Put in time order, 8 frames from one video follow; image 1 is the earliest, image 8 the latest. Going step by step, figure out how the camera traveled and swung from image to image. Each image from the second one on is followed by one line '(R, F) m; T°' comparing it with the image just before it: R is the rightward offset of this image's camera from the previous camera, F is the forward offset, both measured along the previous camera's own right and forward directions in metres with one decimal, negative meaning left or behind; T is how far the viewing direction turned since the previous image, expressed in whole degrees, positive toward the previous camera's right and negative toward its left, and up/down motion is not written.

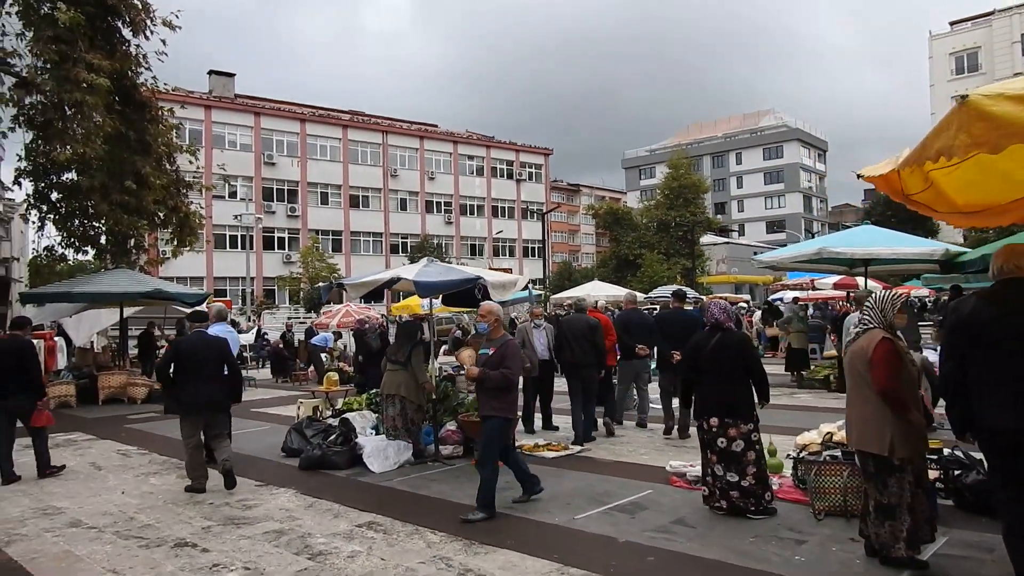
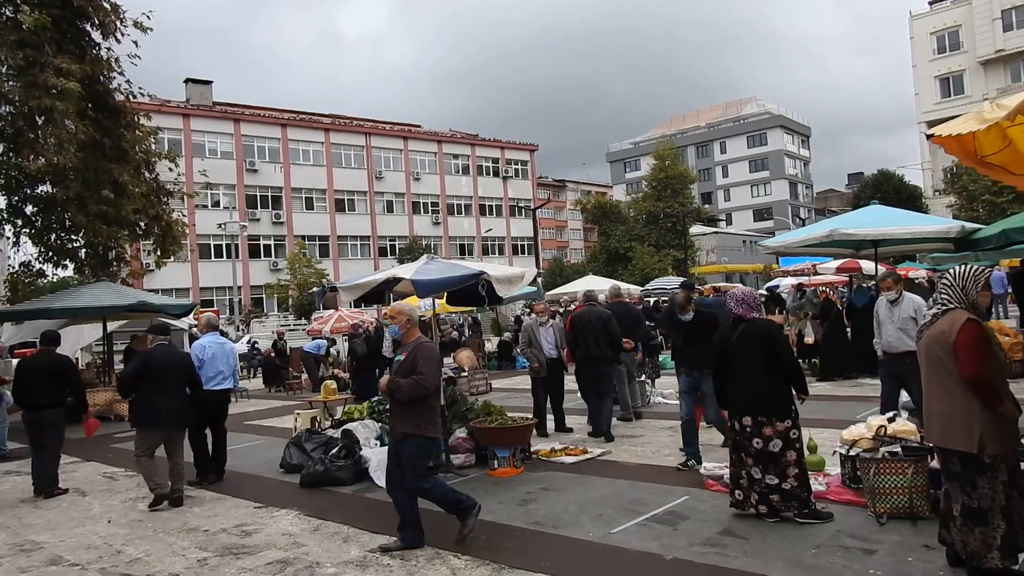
(-0.2, +0.5) m; +1°
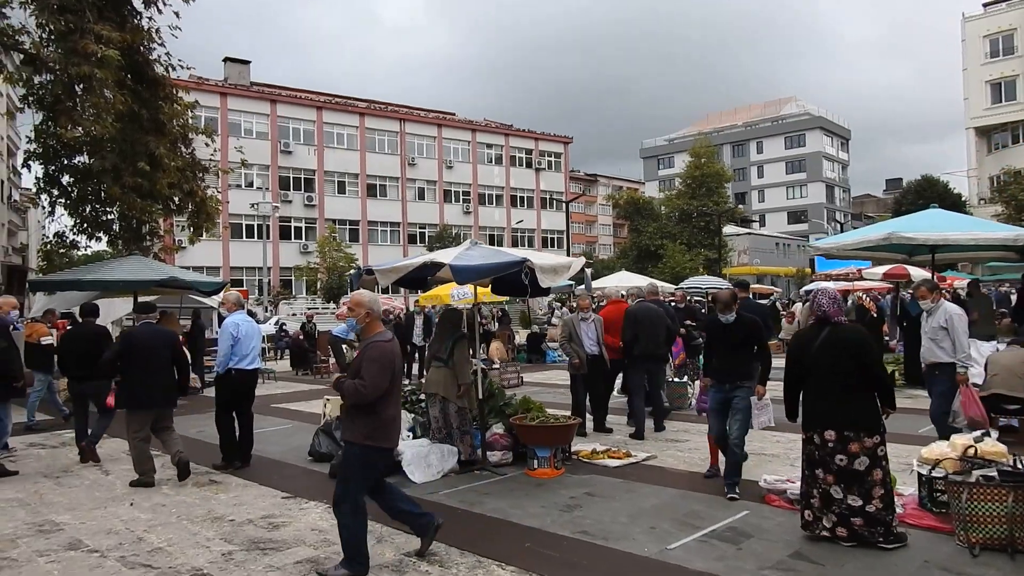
(-0.2, +0.4) m; -2°
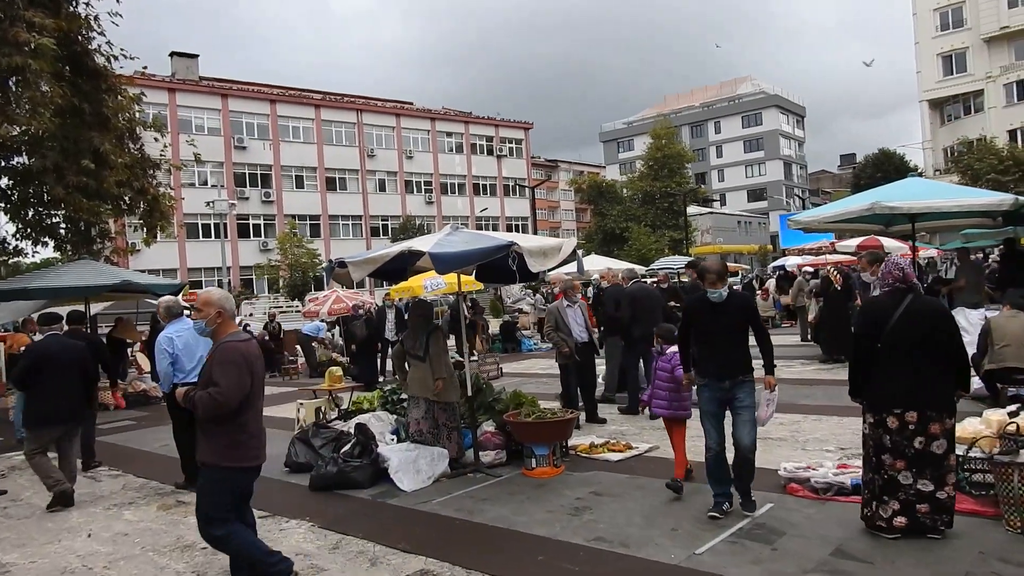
(-0.2, +0.5) m; +3°
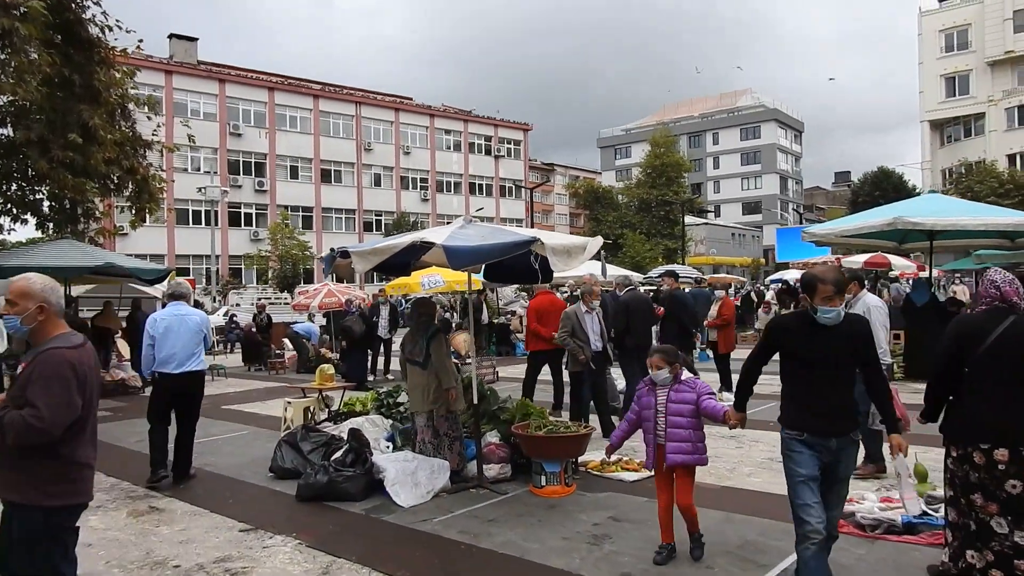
(-0.2, +0.5) m; +1°
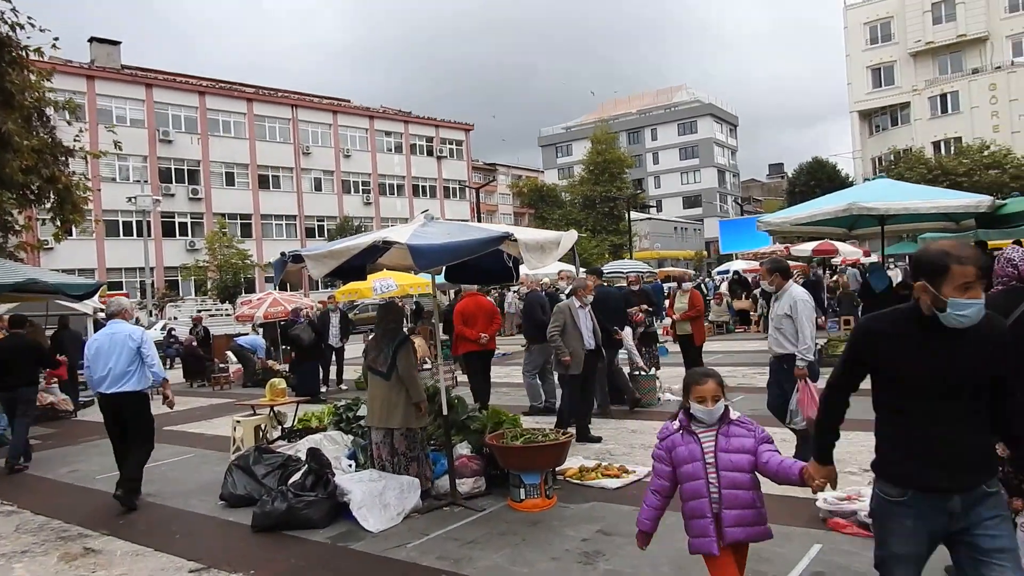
(-0.2, +0.4) m; +4°
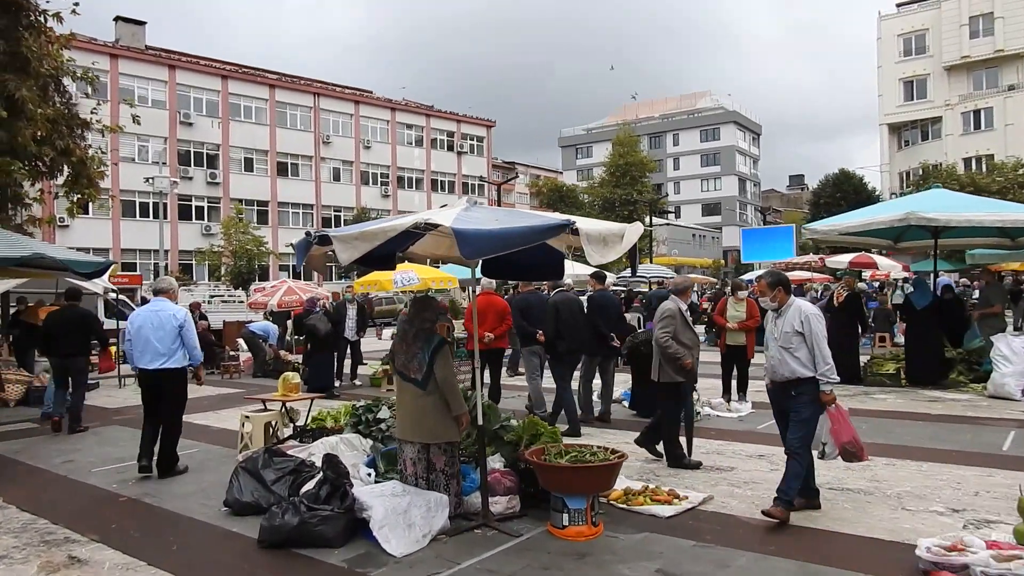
(-0.3, +0.6) m; -1°
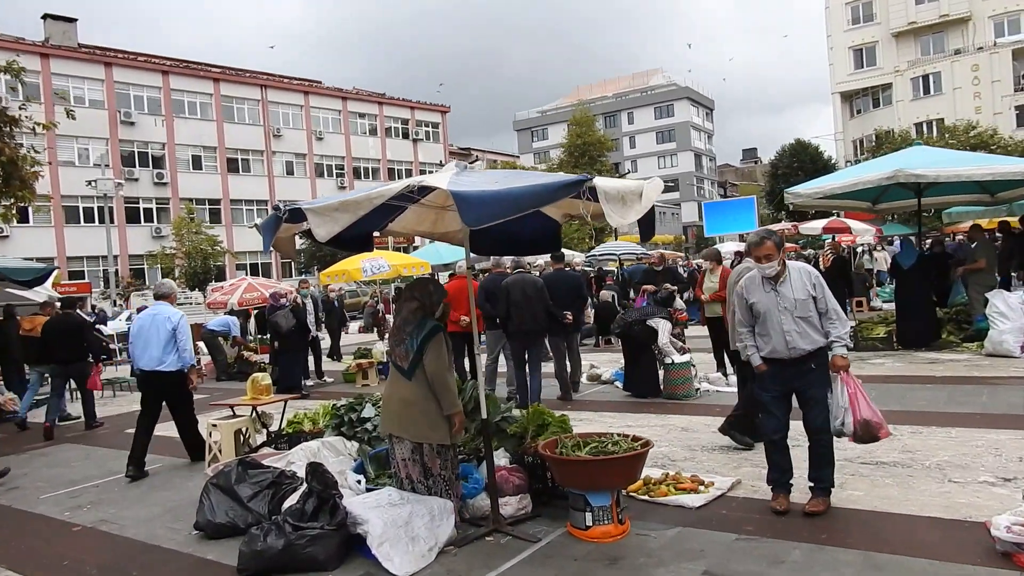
(-0.2, +0.6) m; +3°
